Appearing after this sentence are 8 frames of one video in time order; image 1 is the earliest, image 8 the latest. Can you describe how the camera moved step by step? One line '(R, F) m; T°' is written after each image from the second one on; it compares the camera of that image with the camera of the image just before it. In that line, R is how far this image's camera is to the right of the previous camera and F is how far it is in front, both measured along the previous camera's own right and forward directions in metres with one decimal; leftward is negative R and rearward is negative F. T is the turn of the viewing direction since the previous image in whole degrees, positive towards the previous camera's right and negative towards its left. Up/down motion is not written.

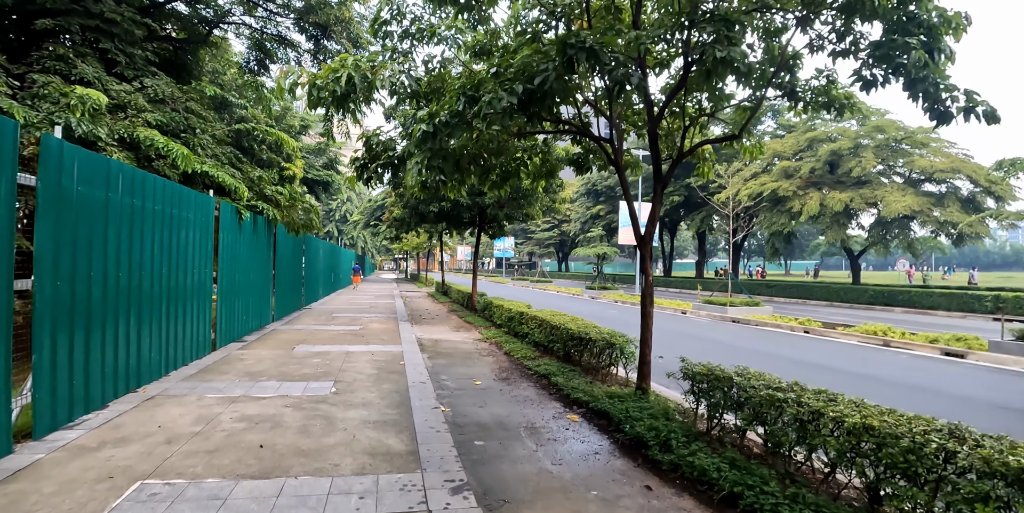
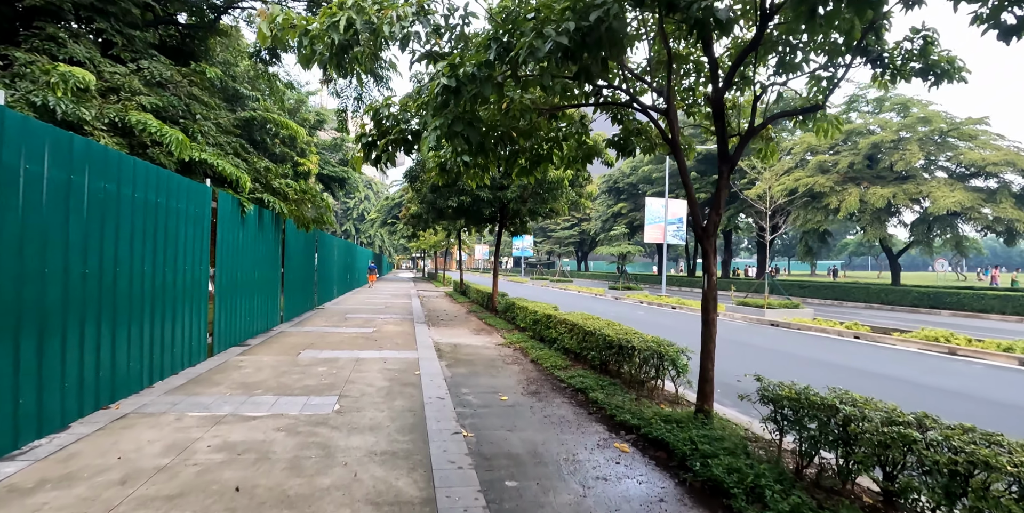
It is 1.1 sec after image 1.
(-0.2, +0.9) m; -2°
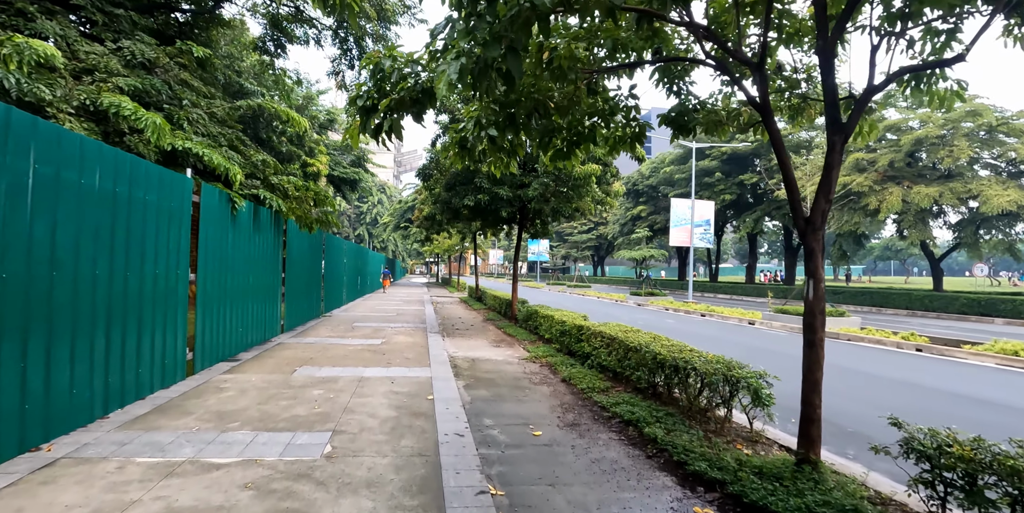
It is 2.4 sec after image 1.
(-0.2, +1.1) m; -1°
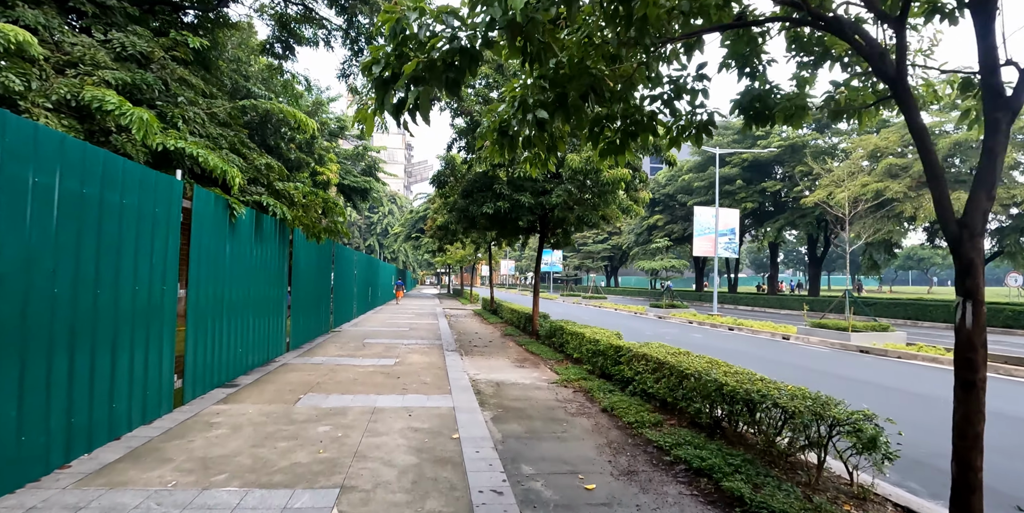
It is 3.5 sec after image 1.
(-0.3, +0.8) m; -1°
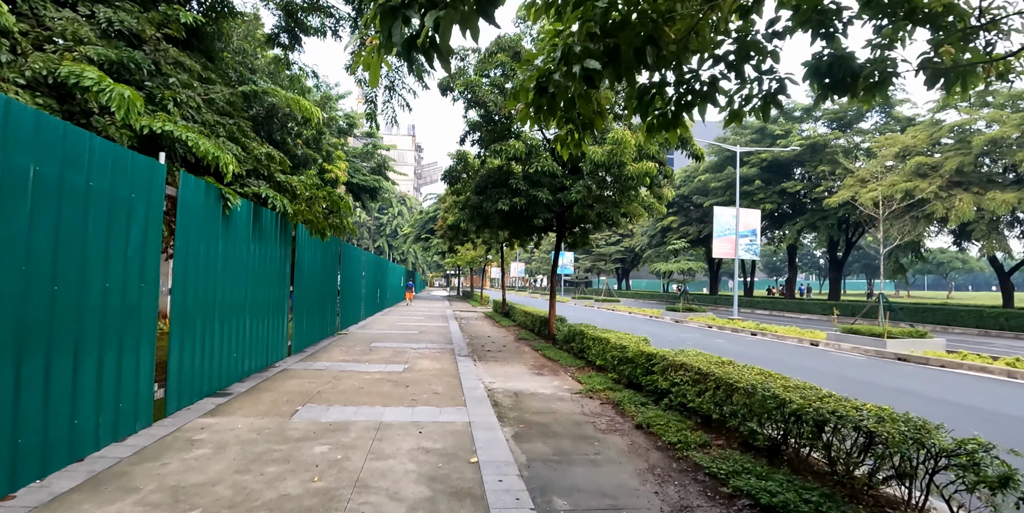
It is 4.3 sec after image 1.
(-0.2, +0.6) m; -1°
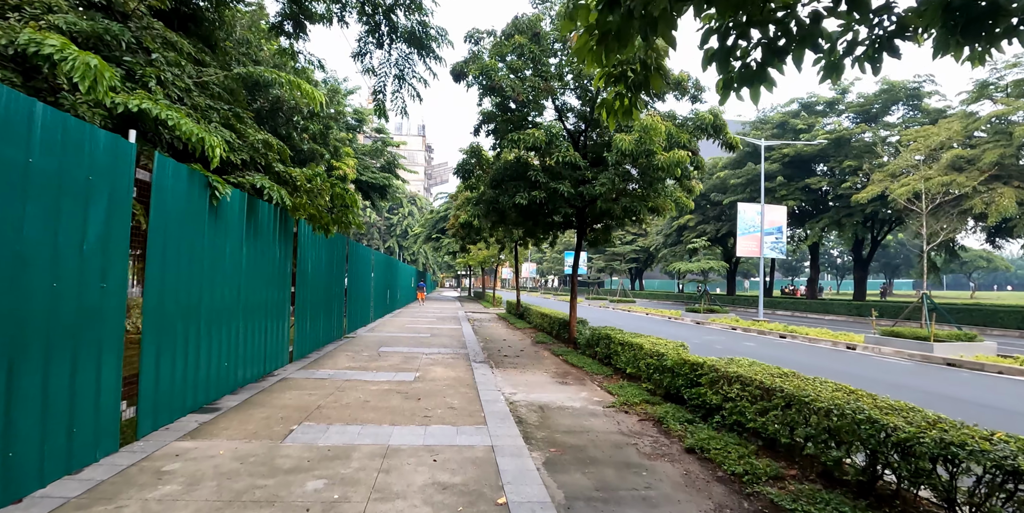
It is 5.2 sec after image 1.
(-0.2, +0.7) m; -1°
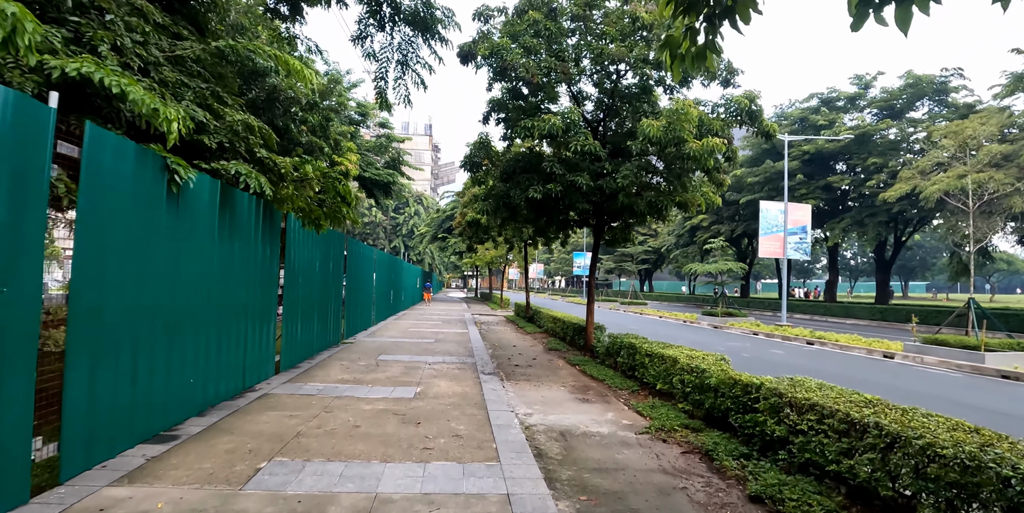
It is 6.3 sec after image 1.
(-0.1, +0.9) m; -1°
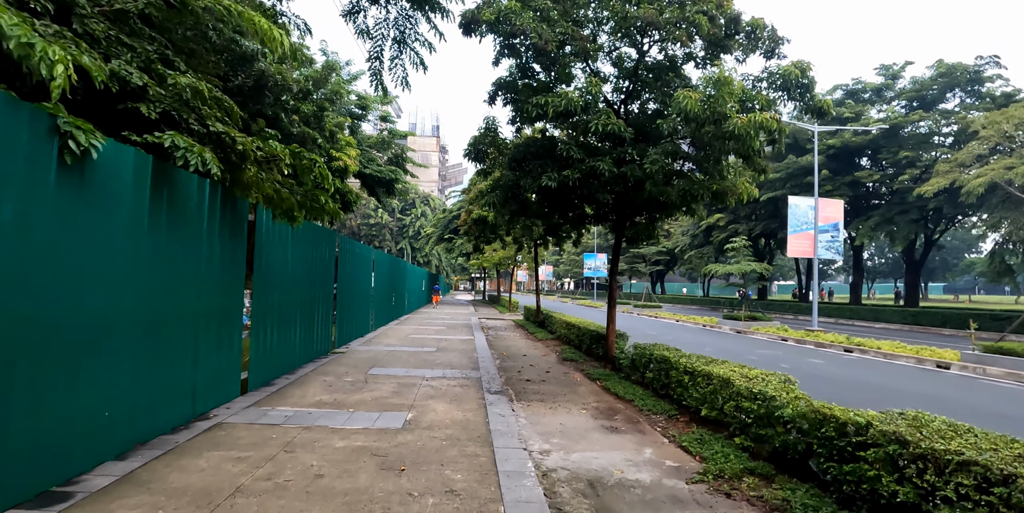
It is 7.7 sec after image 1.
(0.0, +1.2) m; -1°
